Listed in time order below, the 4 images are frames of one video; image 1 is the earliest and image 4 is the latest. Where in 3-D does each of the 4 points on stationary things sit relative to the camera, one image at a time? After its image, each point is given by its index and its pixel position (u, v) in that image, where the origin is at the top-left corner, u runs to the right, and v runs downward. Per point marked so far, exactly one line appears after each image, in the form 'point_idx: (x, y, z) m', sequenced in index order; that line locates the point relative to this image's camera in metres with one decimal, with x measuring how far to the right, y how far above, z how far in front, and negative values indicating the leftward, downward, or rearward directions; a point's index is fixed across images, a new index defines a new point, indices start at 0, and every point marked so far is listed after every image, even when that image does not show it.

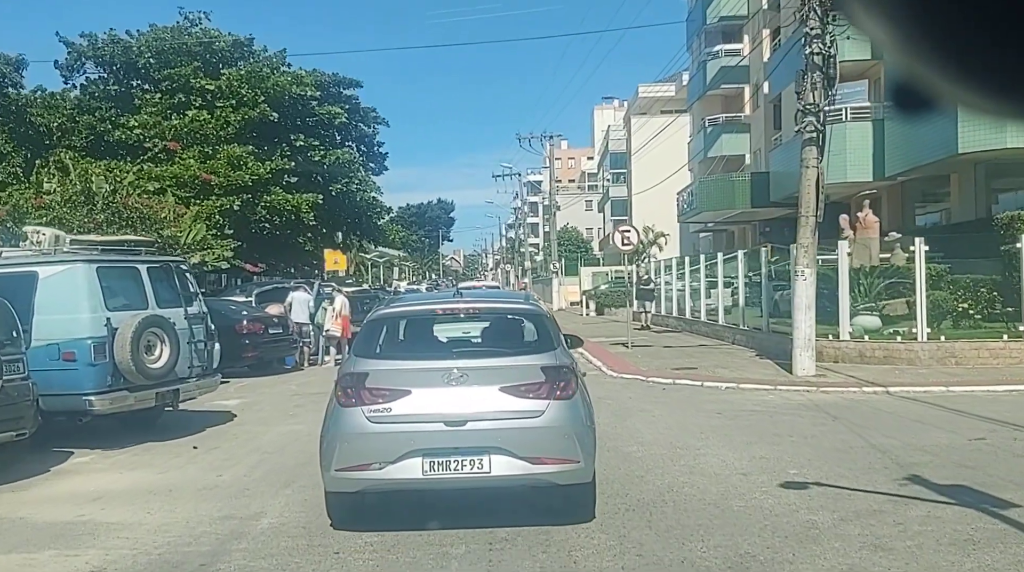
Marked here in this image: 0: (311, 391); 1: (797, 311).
0: (-3.5, -1.9, +15.0) m
1: (+4.8, -0.4, +14.2) m
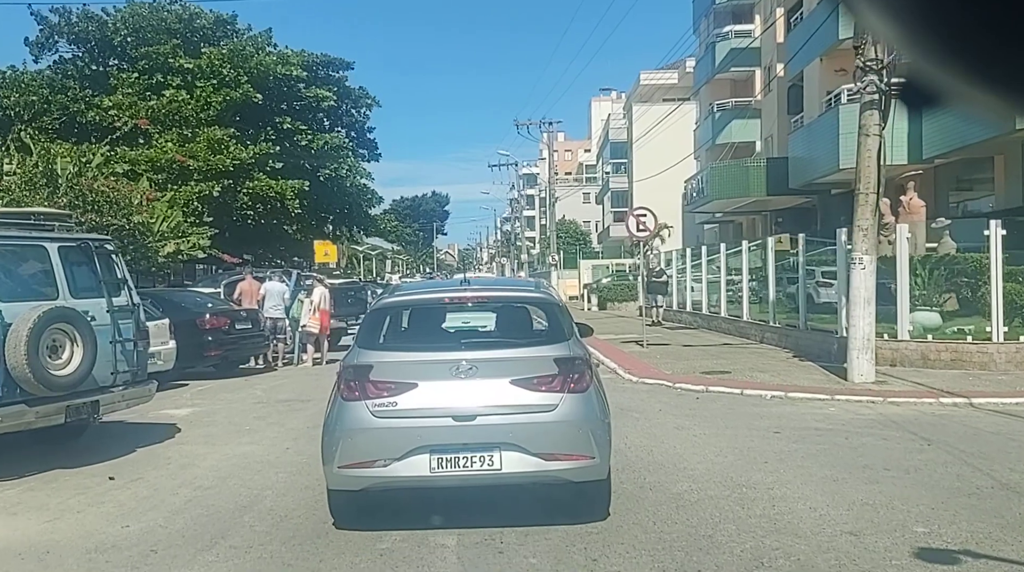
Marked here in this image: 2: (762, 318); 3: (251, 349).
0: (-3.5, -1.7, +12.8) m
1: (+4.8, -0.3, +12.0) m
2: (+5.7, -0.7, +19.3) m
3: (-5.1, -1.2, +16.5) m
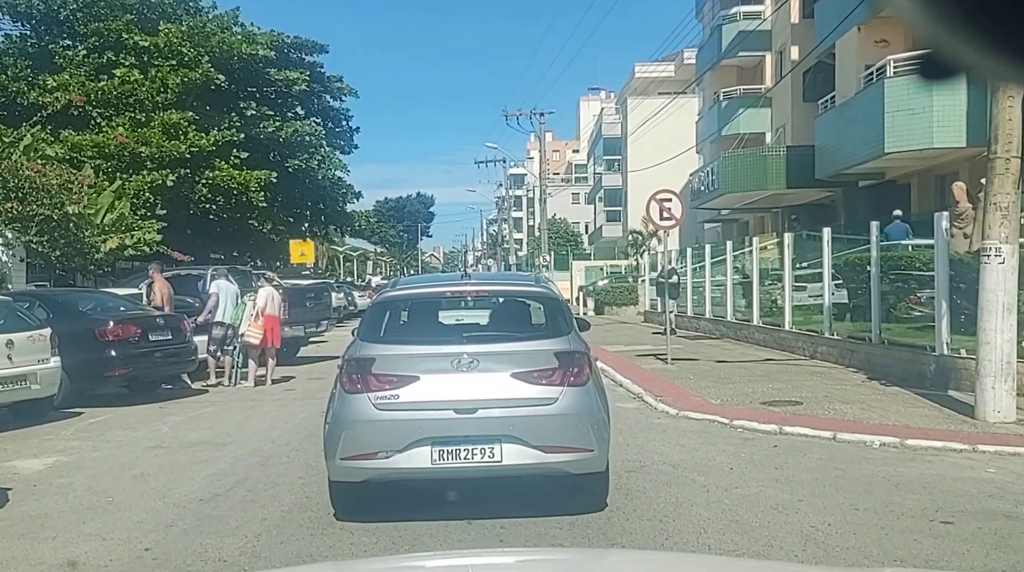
0: (-3.5, -1.7, +9.3) m
1: (+4.8, -0.3, +8.6) m
2: (+5.6, -0.8, +16.0) m
3: (-5.2, -1.2, +12.9) m
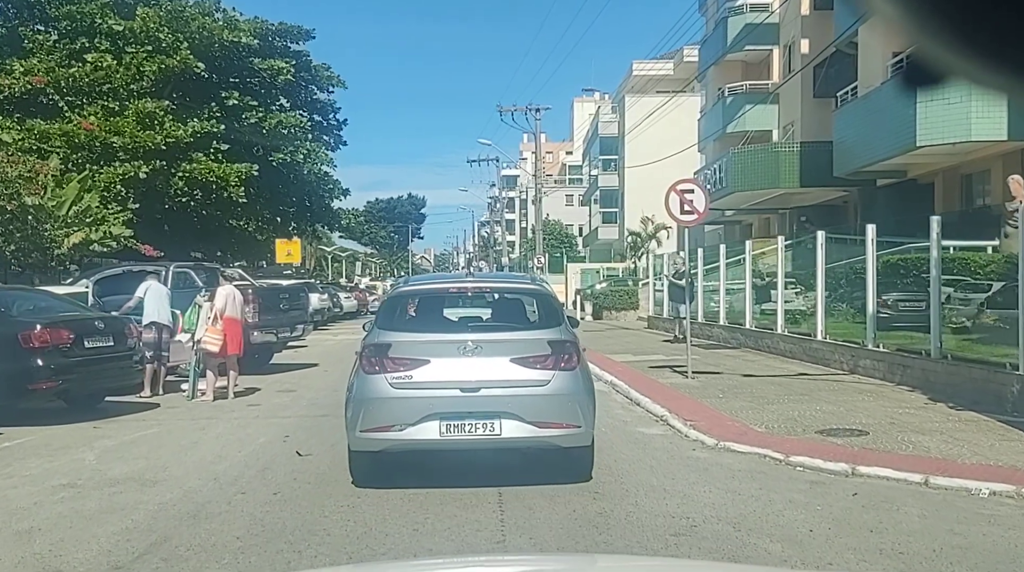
0: (-3.5, -1.7, +7.4) m
1: (+4.9, -0.3, +6.9) m
2: (+5.6, -0.9, +14.2) m
3: (-5.2, -1.2, +11.1) m
